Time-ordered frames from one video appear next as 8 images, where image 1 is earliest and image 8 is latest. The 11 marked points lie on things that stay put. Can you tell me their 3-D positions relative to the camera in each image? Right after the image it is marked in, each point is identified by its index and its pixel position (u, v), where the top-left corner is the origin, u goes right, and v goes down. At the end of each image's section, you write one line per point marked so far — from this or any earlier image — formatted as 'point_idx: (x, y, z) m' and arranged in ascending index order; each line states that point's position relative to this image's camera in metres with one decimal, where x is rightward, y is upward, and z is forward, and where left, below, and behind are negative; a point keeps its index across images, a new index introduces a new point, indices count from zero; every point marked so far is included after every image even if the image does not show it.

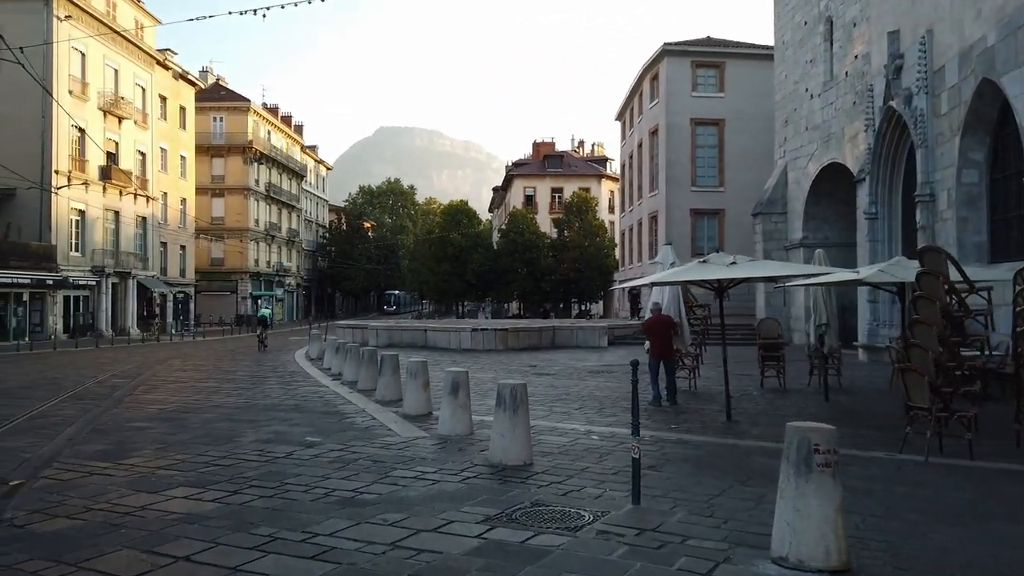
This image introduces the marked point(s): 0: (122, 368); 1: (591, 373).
0: (-9.5, -1.9, +18.3) m
1: (+1.9, -2.0, +17.7) m
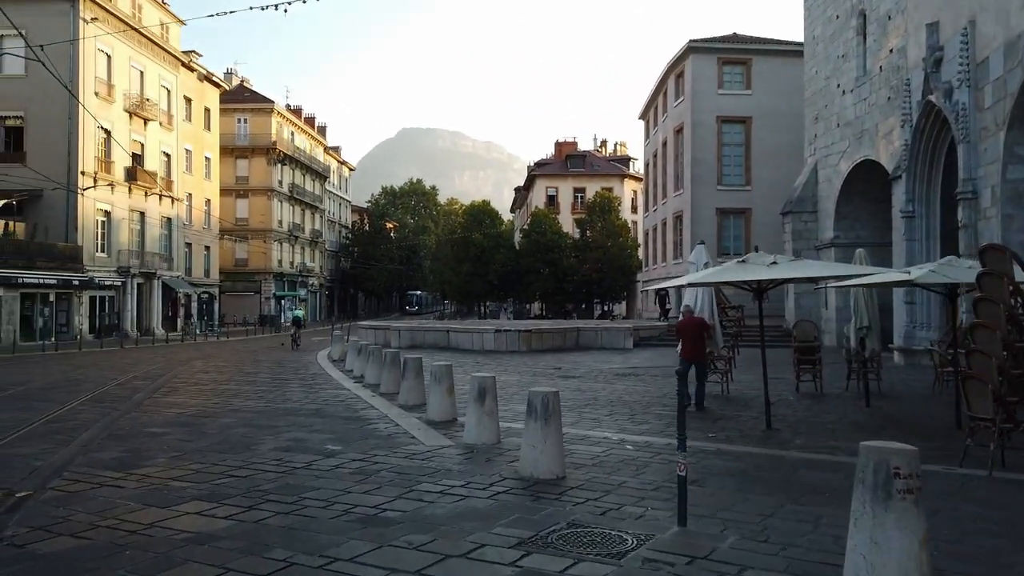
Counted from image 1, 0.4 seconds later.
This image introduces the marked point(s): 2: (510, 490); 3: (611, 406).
0: (-8.9, -2.0, +18.1) m
1: (+2.4, -2.0, +17.3) m
2: (0.0, -1.4, +5.4) m
3: (+1.4, -1.7, +10.6) m
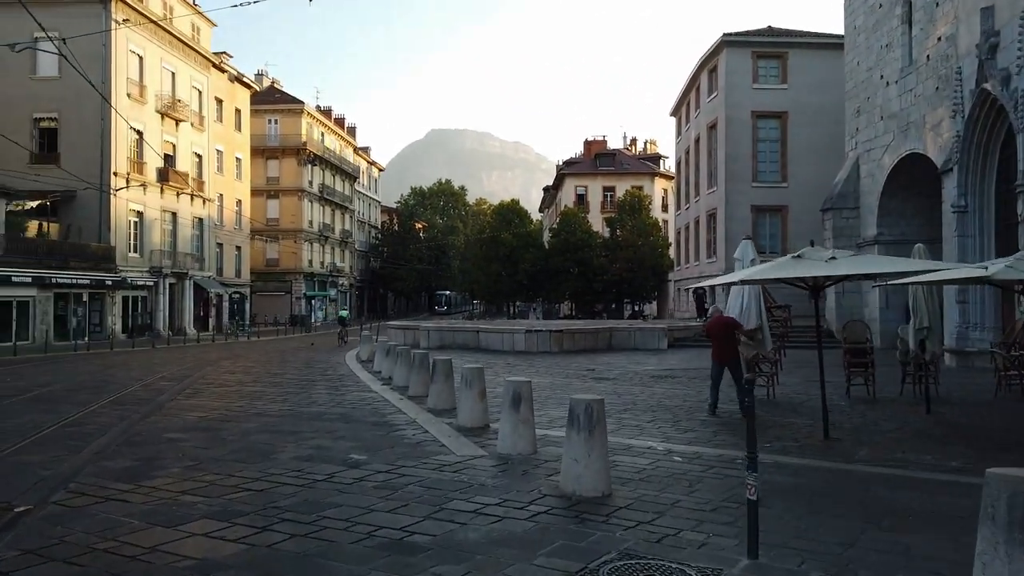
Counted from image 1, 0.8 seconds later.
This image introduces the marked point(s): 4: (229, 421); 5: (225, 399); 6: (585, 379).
0: (-8.1, -2.0, +17.9) m
1: (+3.1, -2.0, +16.6) m
2: (+0.3, -1.4, +4.8) m
3: (+1.9, -1.7, +10.0) m
4: (-3.4, -1.6, +8.9) m
5: (-4.3, -1.7, +11.4) m
6: (+1.5, -1.9, +16.0) m
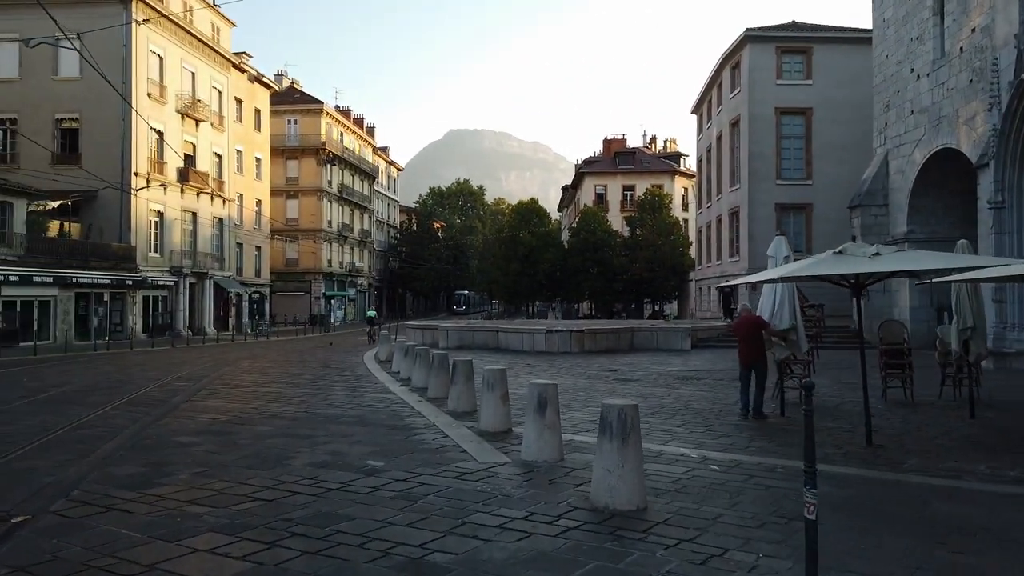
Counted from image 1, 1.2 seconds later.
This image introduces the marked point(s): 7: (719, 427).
0: (-7.6, -1.9, +17.8) m
1: (+3.6, -2.0, +16.2) m
2: (+0.4, -1.4, +4.4) m
3: (+2.2, -1.6, +9.6) m
4: (-3.1, -1.6, +8.6) m
5: (-4.0, -1.7, +11.1) m
6: (+2.0, -1.9, +15.6) m
7: (+2.4, -1.6, +8.6) m
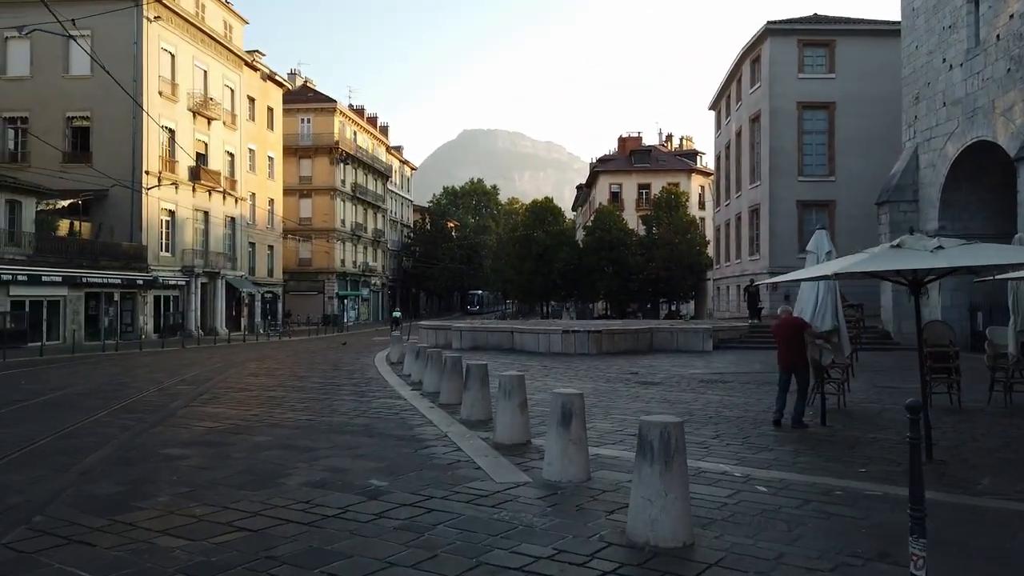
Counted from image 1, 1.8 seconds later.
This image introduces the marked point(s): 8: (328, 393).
0: (-7.3, -1.9, +17.2) m
1: (+3.9, -1.9, +15.4) m
2: (+0.5, -1.4, +3.7) m
3: (+2.4, -1.6, +8.9) m
4: (-2.9, -1.5, +8.0) m
5: (-3.8, -1.6, +10.5) m
6: (+2.3, -1.9, +14.8) m
7: (+2.6, -1.6, +7.9) m
8: (-3.0, -1.7, +12.1) m
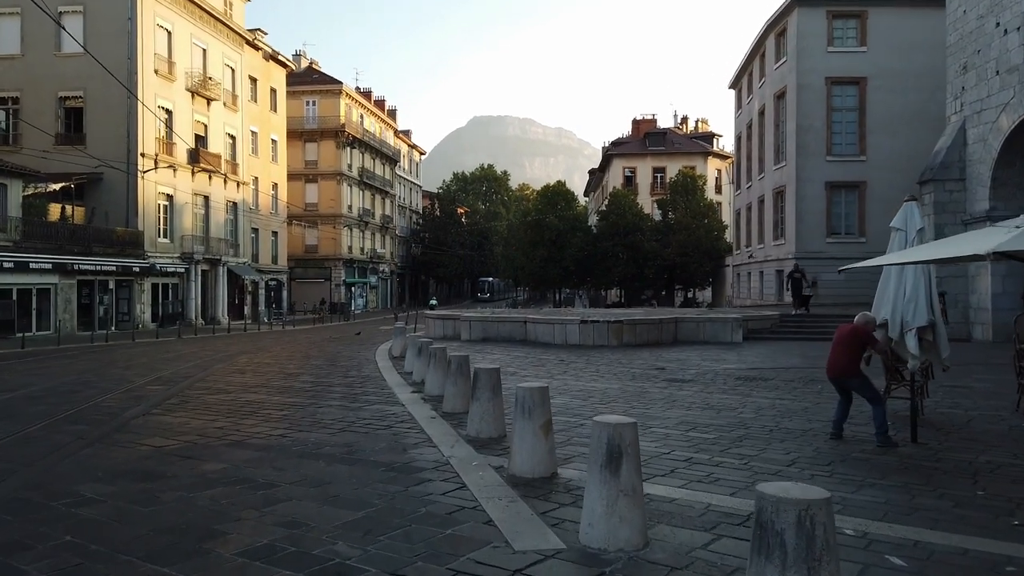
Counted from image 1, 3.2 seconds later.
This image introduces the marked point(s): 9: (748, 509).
0: (-7.0, -1.7, +15.6) m
1: (+4.2, -1.7, +13.7) m
2: (+0.6, -1.3, +2.0) m
3: (+2.5, -1.5, +7.1) m
4: (-2.7, -1.4, +6.3) m
5: (-3.6, -1.5, +8.8) m
6: (+2.6, -1.6, +13.1) m
7: (+2.7, -1.5, +6.2) m
8: (-2.7, -1.5, +10.4) m
9: (+1.5, -1.4, +4.8) m
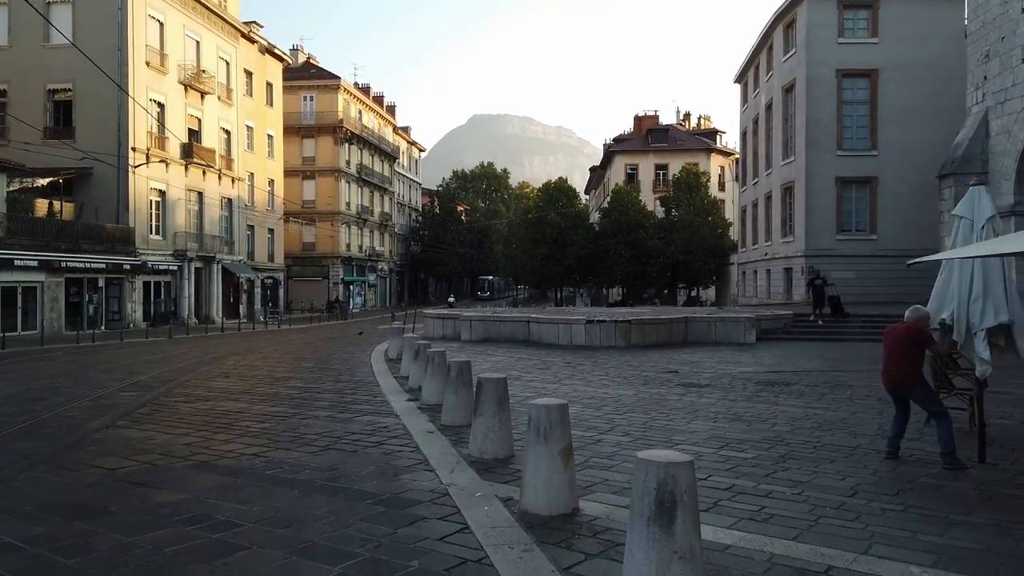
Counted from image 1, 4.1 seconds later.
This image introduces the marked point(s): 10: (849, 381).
0: (-6.9, -1.6, +14.7) m
1: (+4.3, -1.7, +12.7) m
2: (+0.7, -1.3, +1.1) m
3: (+2.6, -1.5, +6.2) m
4: (-2.7, -1.4, +5.4) m
5: (-3.5, -1.5, +7.9) m
6: (+2.6, -1.6, +12.1) m
7: (+2.8, -1.4, +5.2) m
8: (-2.7, -1.5, +9.5) m
9: (+1.6, -1.4, +3.8) m
10: (+6.0, -1.7, +13.3) m
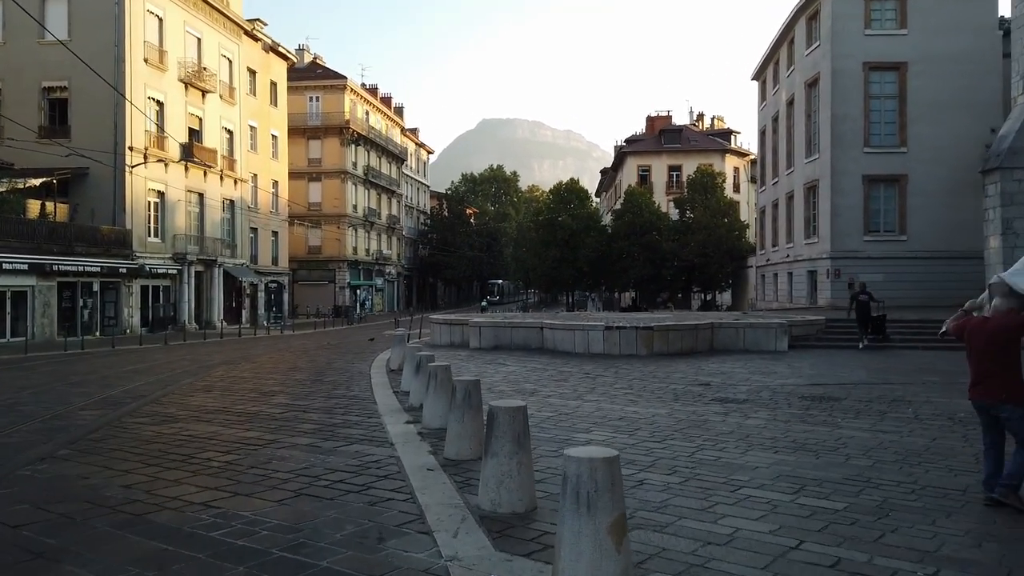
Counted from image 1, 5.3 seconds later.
0: (-6.7, -1.7, +13.3) m
1: (+4.5, -1.7, +11.2) m
2: (+0.8, -1.3, -0.4) m
3: (+2.8, -1.5, +4.7) m
4: (-2.5, -1.4, +4.0) m
5: (-3.3, -1.5, +6.5) m
6: (+2.8, -1.7, +10.7) m
7: (+2.9, -1.4, +3.8) m
8: (-2.5, -1.5, +8.1) m
9: (+1.7, -1.4, +2.4) m
10: (+6.2, -1.7, +11.8) m
